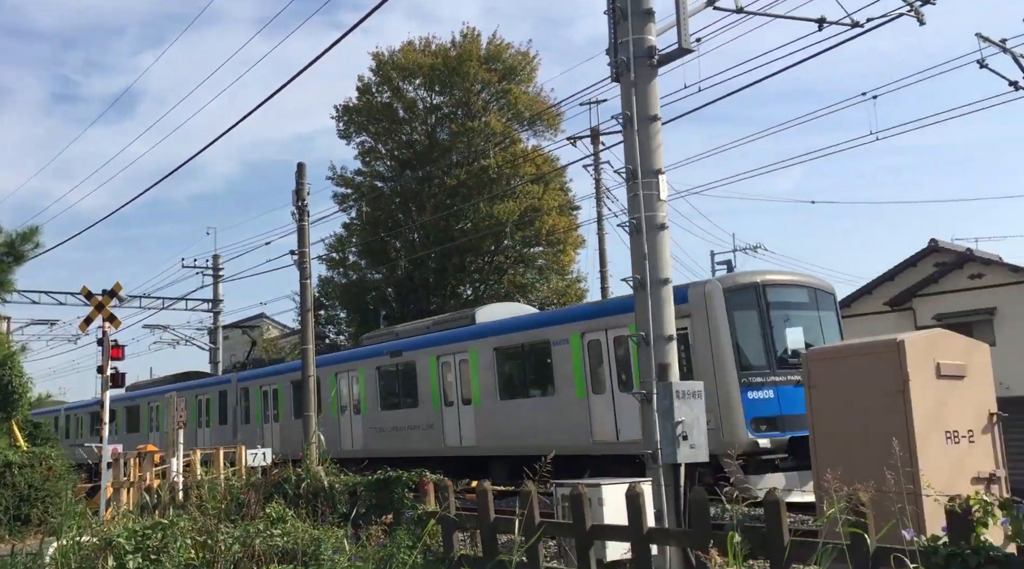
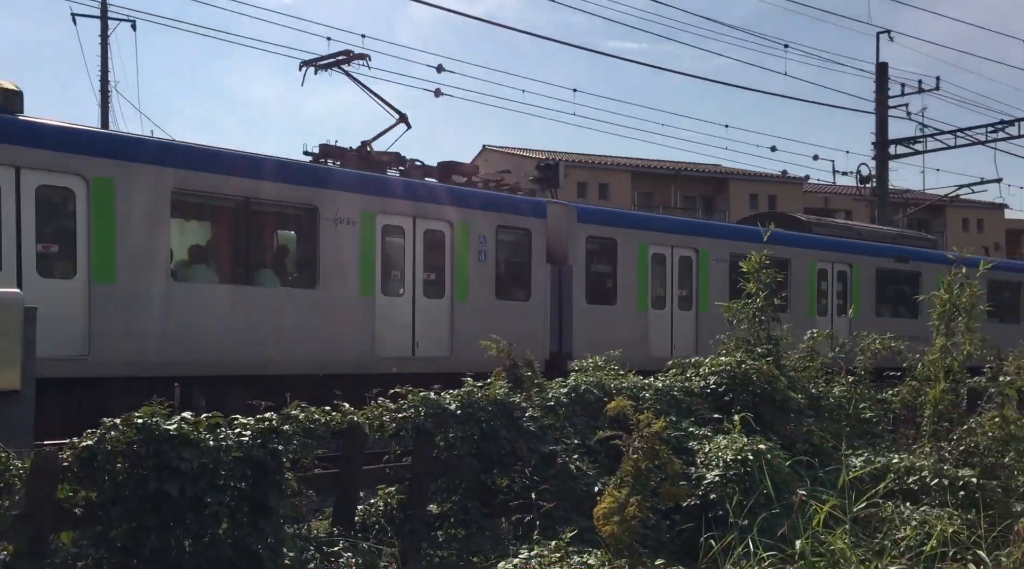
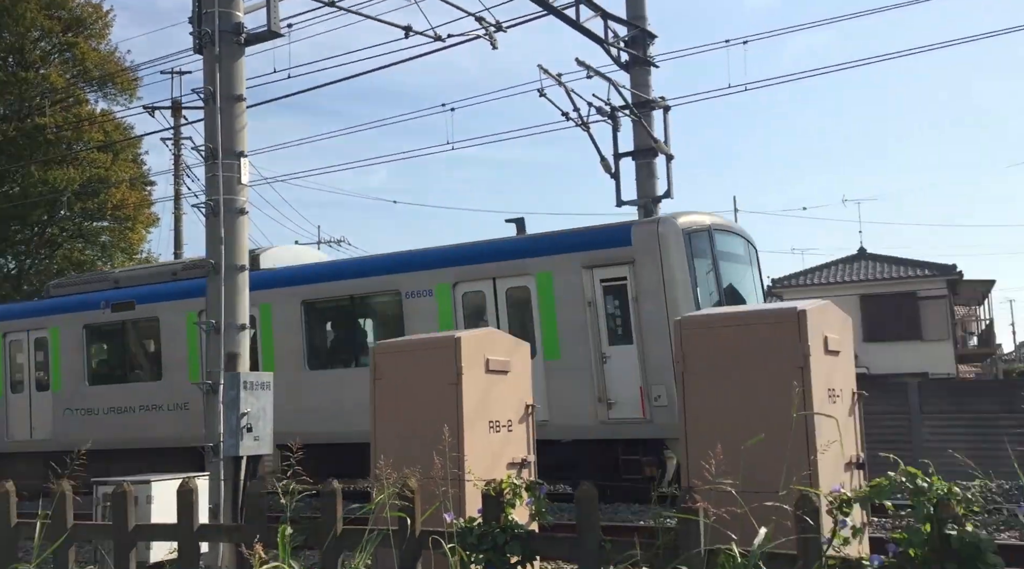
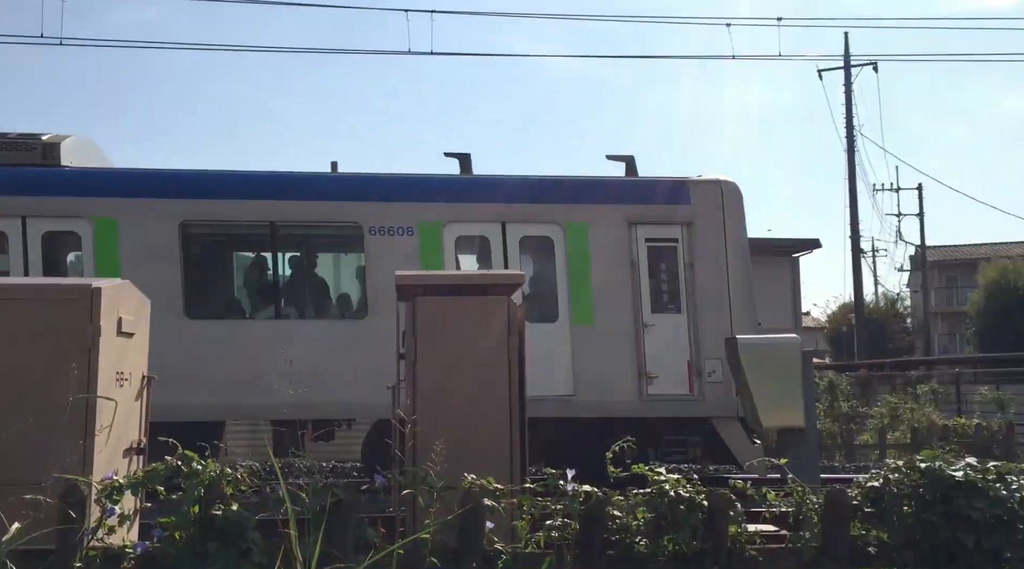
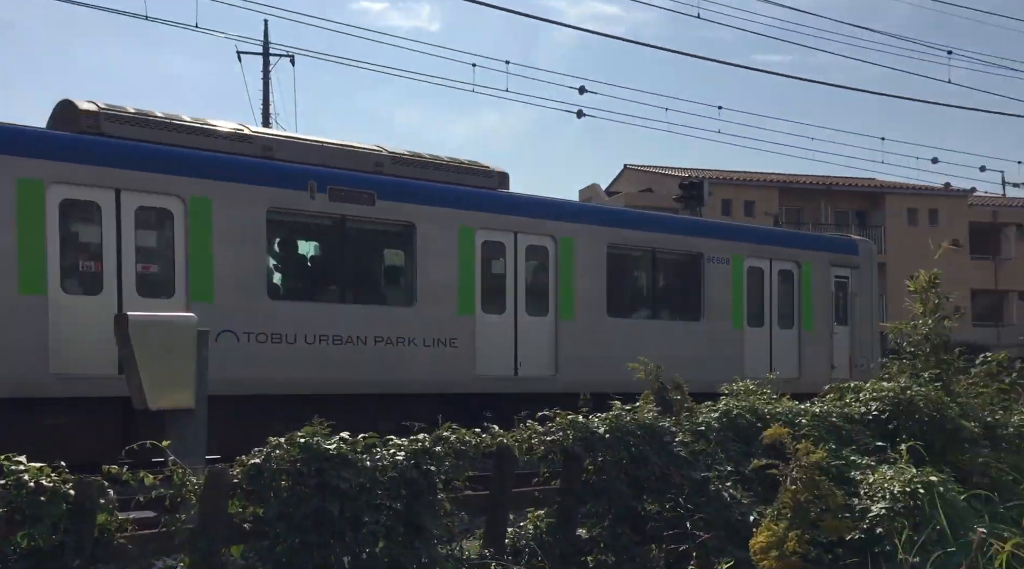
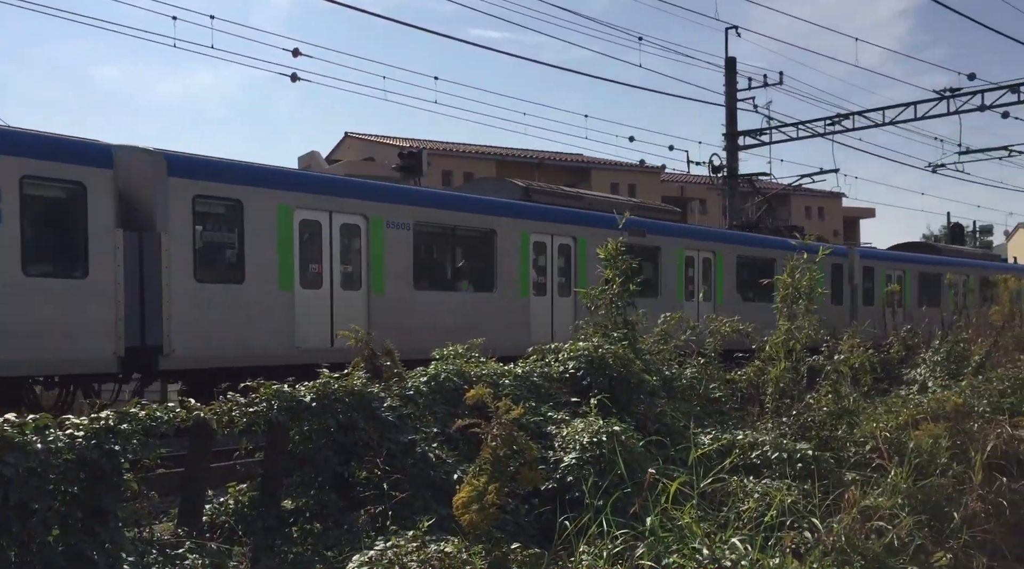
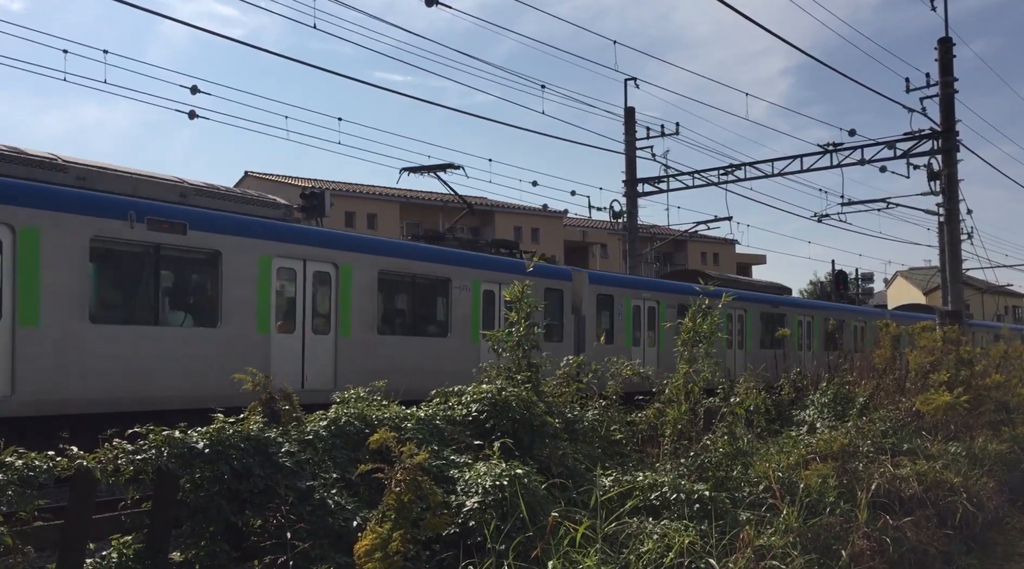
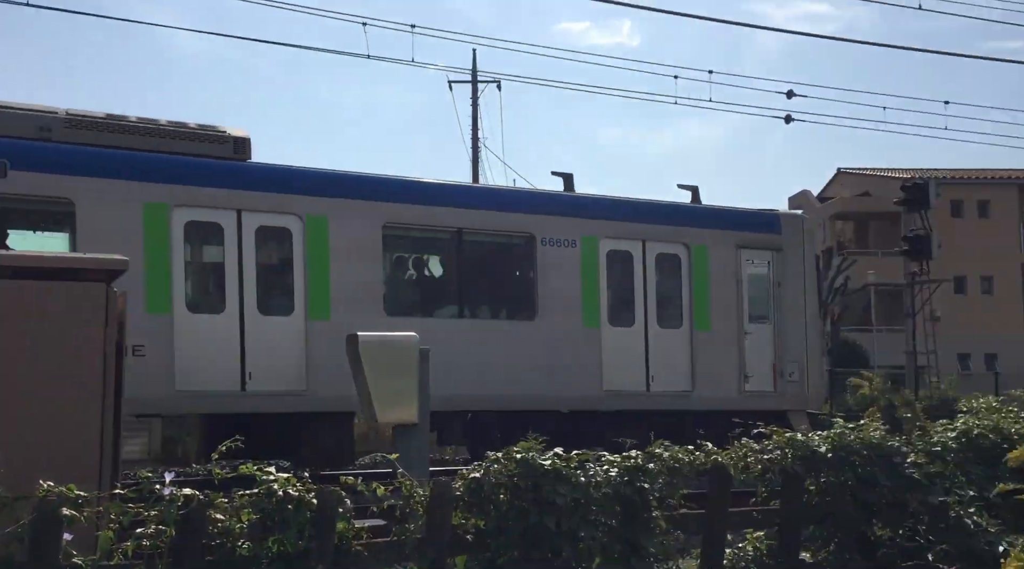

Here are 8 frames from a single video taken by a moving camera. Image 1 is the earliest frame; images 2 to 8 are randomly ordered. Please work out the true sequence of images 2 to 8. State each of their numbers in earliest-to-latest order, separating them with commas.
3, 4, 8, 5, 2, 6, 7
